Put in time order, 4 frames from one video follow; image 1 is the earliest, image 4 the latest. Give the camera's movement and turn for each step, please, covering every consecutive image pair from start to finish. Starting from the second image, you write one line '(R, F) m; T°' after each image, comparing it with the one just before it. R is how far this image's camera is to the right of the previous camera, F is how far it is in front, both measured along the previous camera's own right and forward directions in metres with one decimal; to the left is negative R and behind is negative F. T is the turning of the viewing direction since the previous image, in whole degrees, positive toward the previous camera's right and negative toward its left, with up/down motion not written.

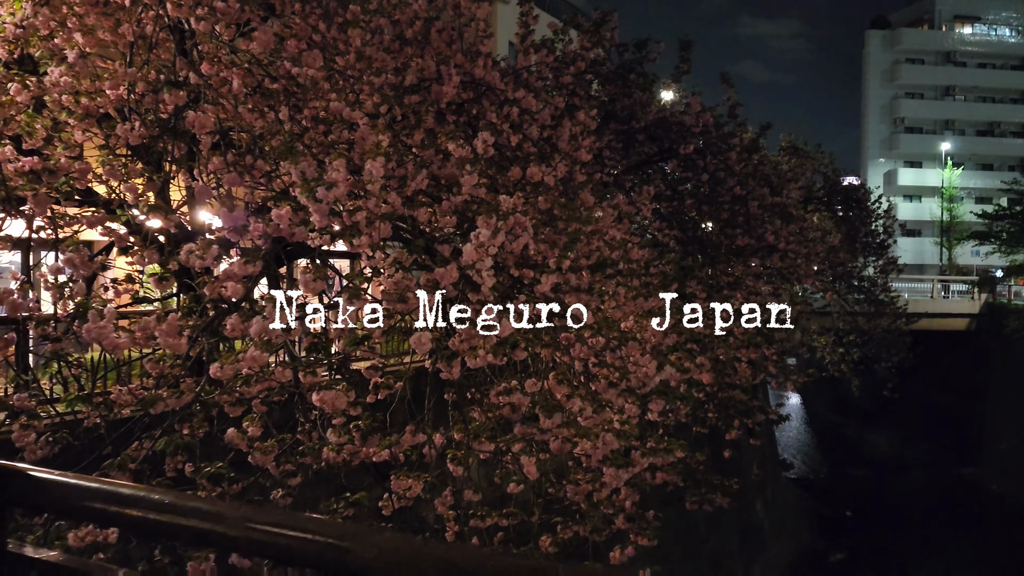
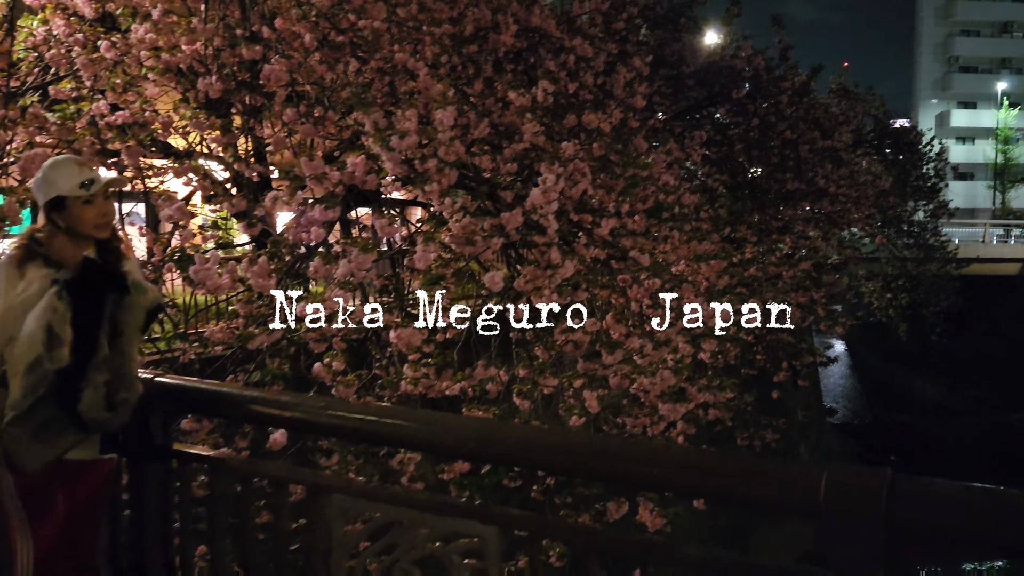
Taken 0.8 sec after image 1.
(-0.1, -0.2) m; -3°
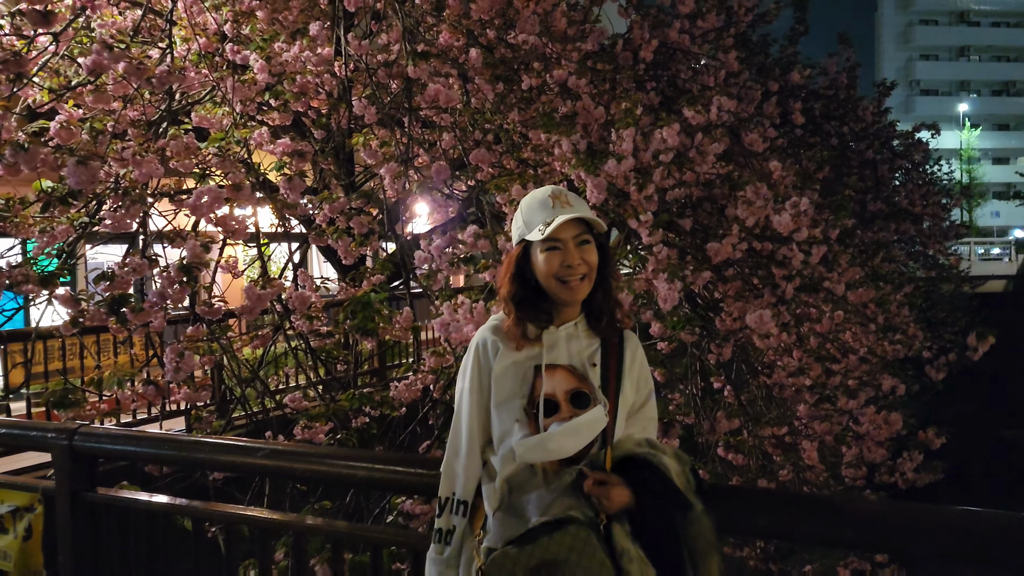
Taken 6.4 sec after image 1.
(-1.2, +0.6) m; +2°
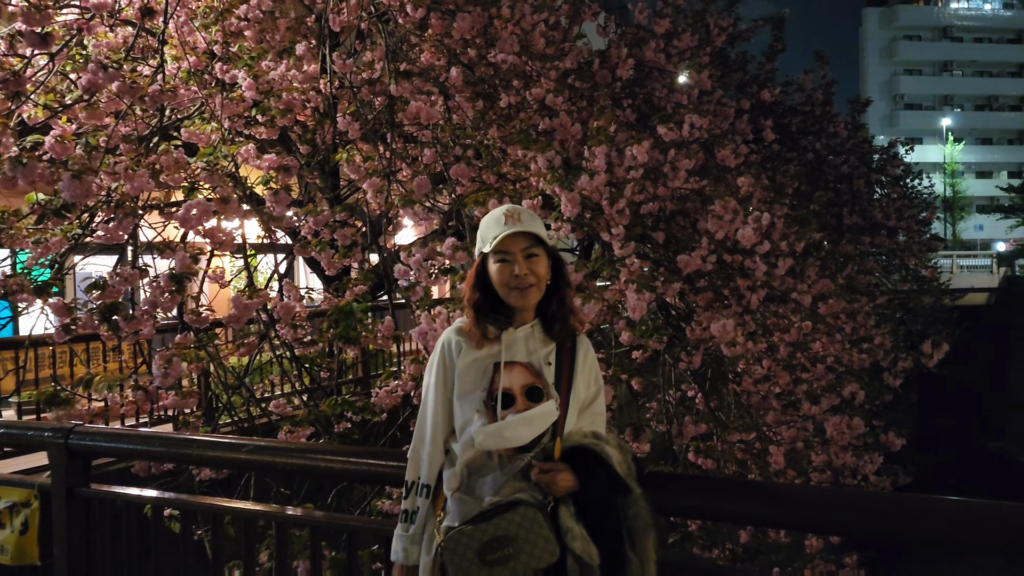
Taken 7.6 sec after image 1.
(+0.1, -0.2) m; +1°
